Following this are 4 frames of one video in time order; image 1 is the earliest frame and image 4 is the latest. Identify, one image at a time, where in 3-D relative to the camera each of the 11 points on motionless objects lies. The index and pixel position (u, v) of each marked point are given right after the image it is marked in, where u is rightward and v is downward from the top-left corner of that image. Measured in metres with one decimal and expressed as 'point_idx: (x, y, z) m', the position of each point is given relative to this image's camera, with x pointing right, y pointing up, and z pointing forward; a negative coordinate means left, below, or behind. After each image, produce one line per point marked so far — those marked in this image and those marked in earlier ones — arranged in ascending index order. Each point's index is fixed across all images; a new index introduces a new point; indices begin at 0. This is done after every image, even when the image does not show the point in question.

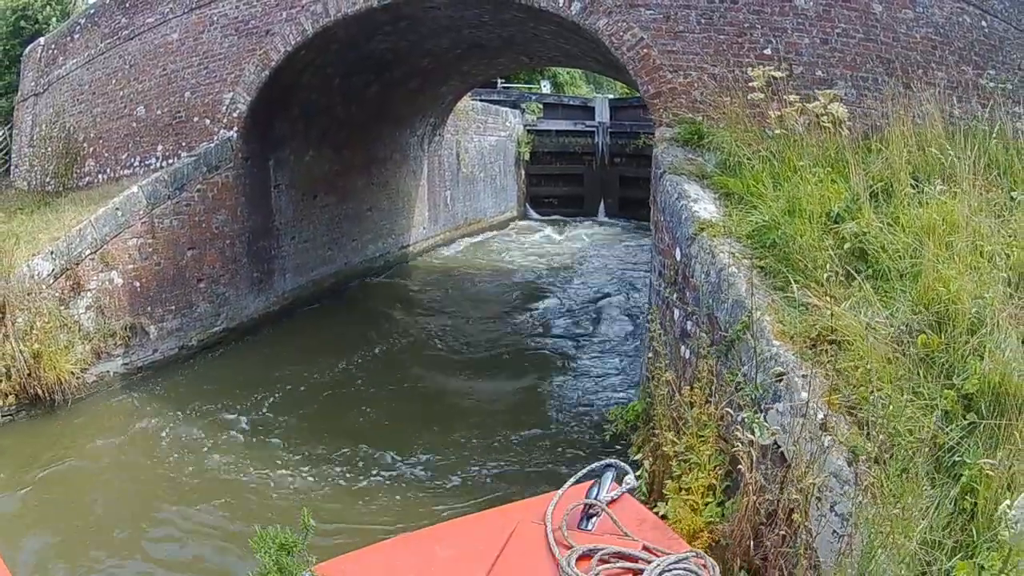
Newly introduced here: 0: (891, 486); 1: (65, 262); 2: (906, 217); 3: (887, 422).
0: (+1.2, -0.6, +2.5) m
1: (-4.2, +0.2, +7.3) m
2: (+2.0, +0.4, +4.1) m
3: (+1.3, -0.4, +2.7) m
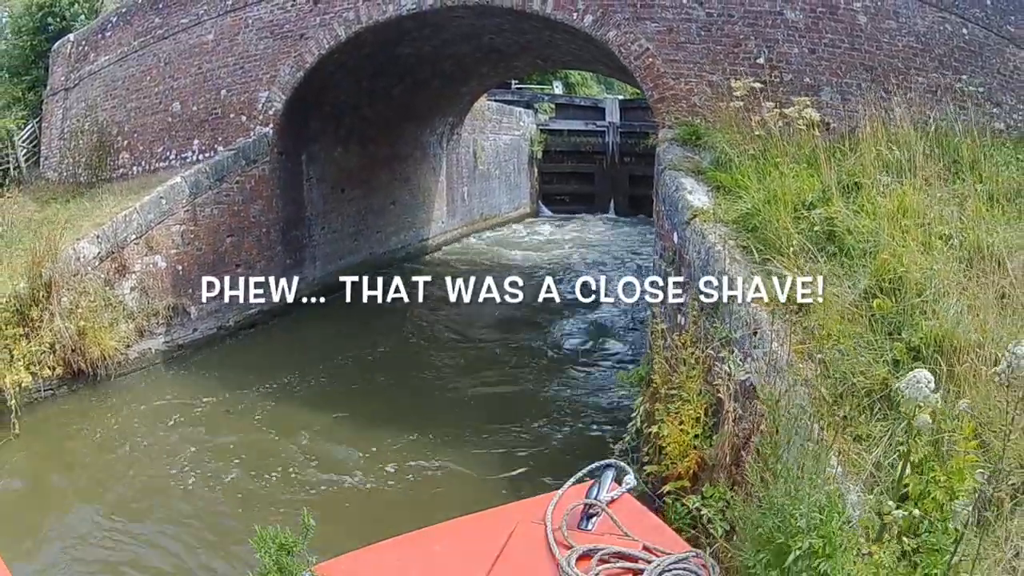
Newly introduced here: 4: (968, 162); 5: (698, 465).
0: (+1.3, -0.5, +3.1) m
1: (-4.1, +0.4, +8.0) m
2: (+2.1, +0.5, +4.7) m
3: (+1.4, -0.3, +3.3) m
4: (+3.3, +0.9, +5.7) m
5: (+0.9, -0.8, +3.7) m
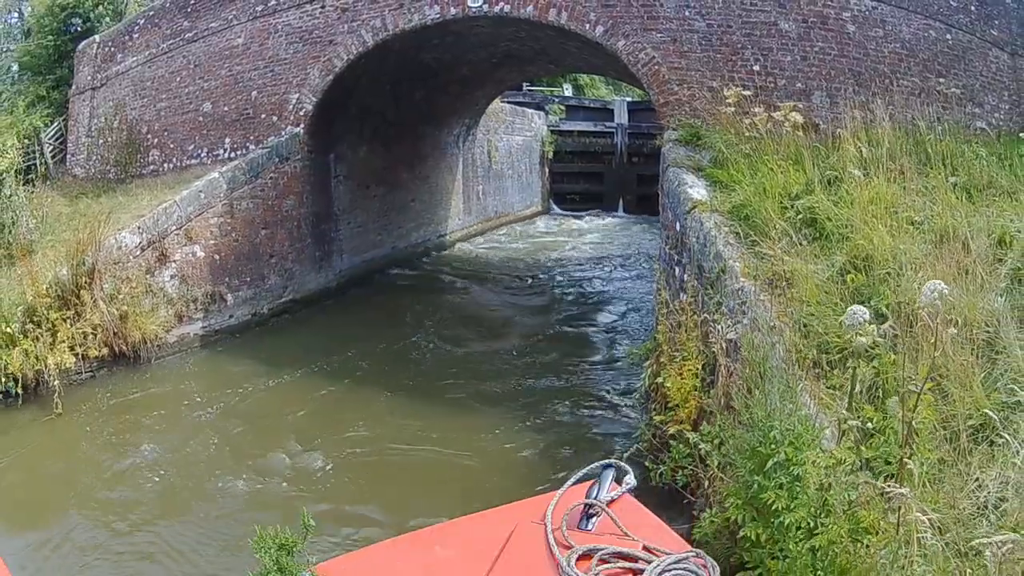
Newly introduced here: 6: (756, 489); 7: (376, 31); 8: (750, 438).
0: (+1.5, -0.4, +3.7) m
1: (-3.9, +0.6, +8.6) m
2: (+2.3, +0.6, +5.4) m
3: (+1.5, -0.2, +4.0) m
4: (+3.4, +1.0, +6.3) m
5: (+1.0, -0.7, +4.3) m
6: (+0.9, -0.7, +2.9) m
7: (-1.6, +3.0, +9.4) m
8: (+0.9, -0.6, +3.2) m
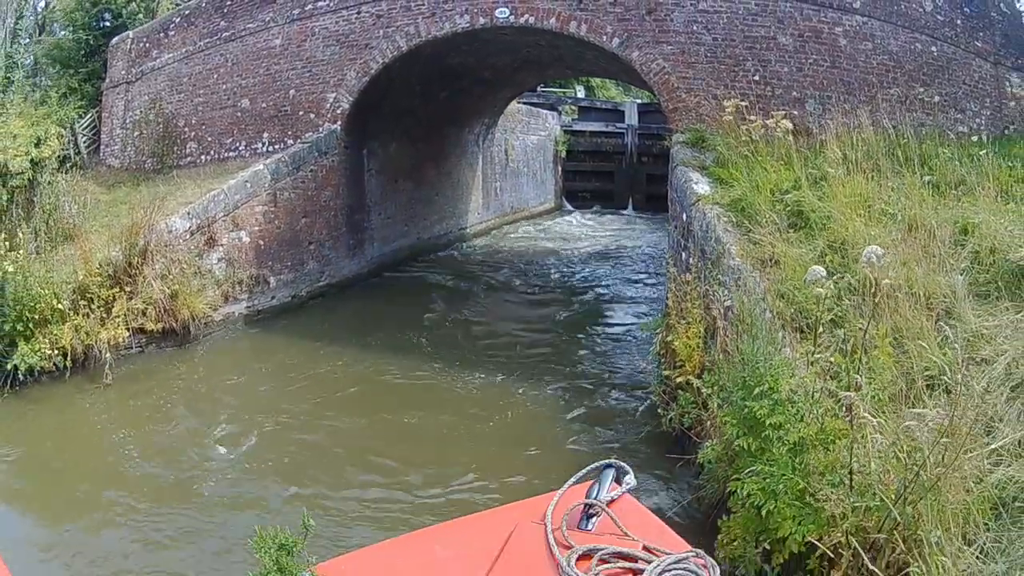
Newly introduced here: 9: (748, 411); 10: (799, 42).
0: (+1.7, -0.3, +4.6) m
1: (-3.7, +0.8, +9.5) m
2: (+2.5, +0.7, +6.2) m
3: (+1.7, -0.1, +4.8) m
4: (+3.7, +1.1, +7.1) m
5: (+1.2, -0.6, +5.2) m
6: (+1.1, -0.6, +3.7) m
7: (-1.4, +3.2, +10.2) m
8: (+1.1, -0.5, +4.0) m
9: (+1.1, -0.6, +3.7) m
10: (+3.2, +2.8, +8.8) m
